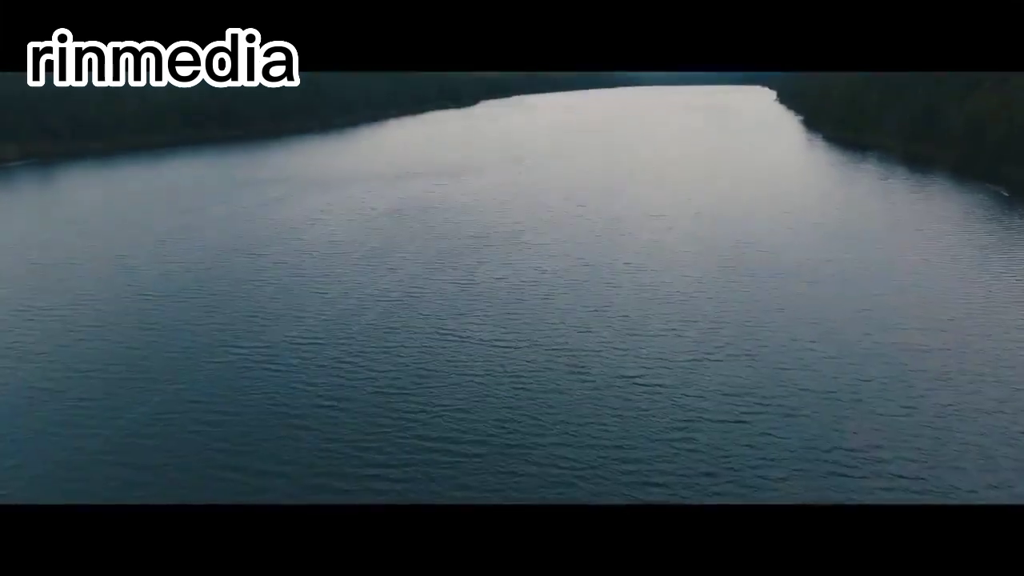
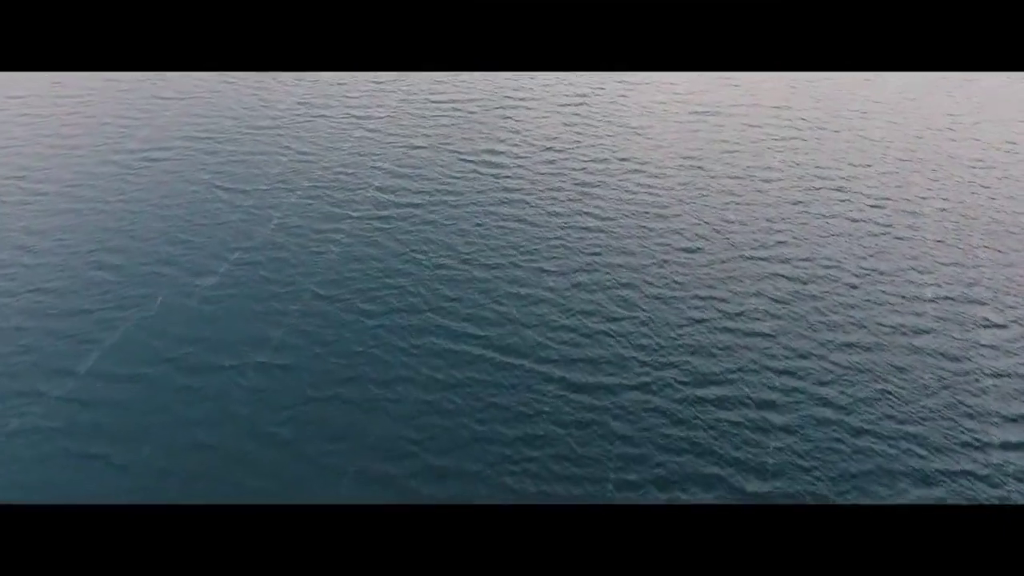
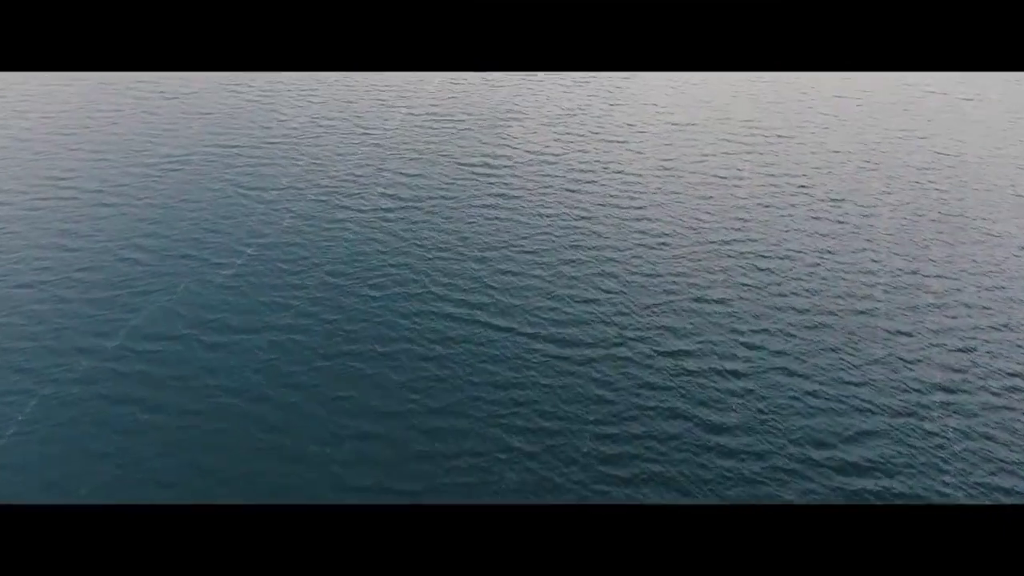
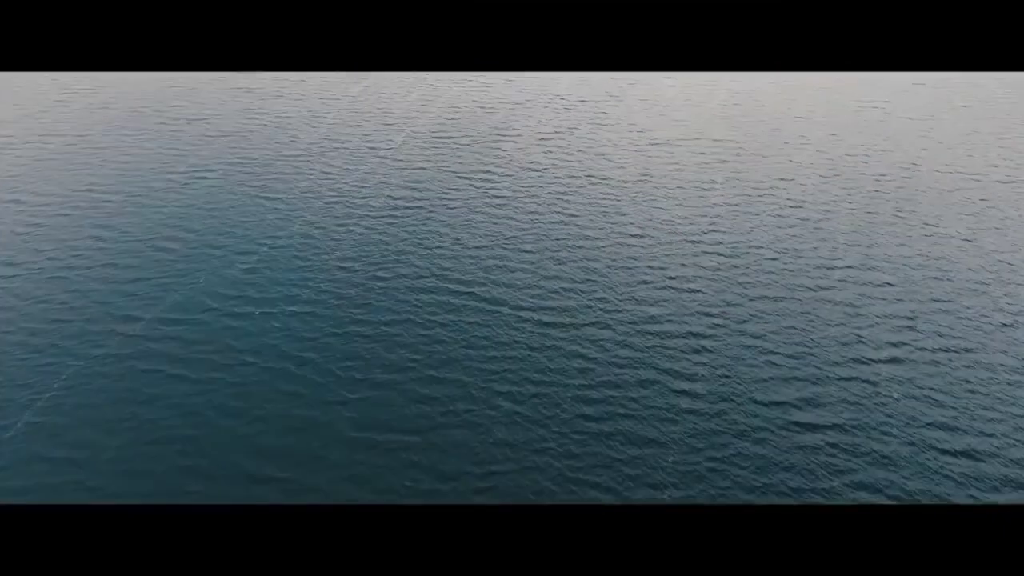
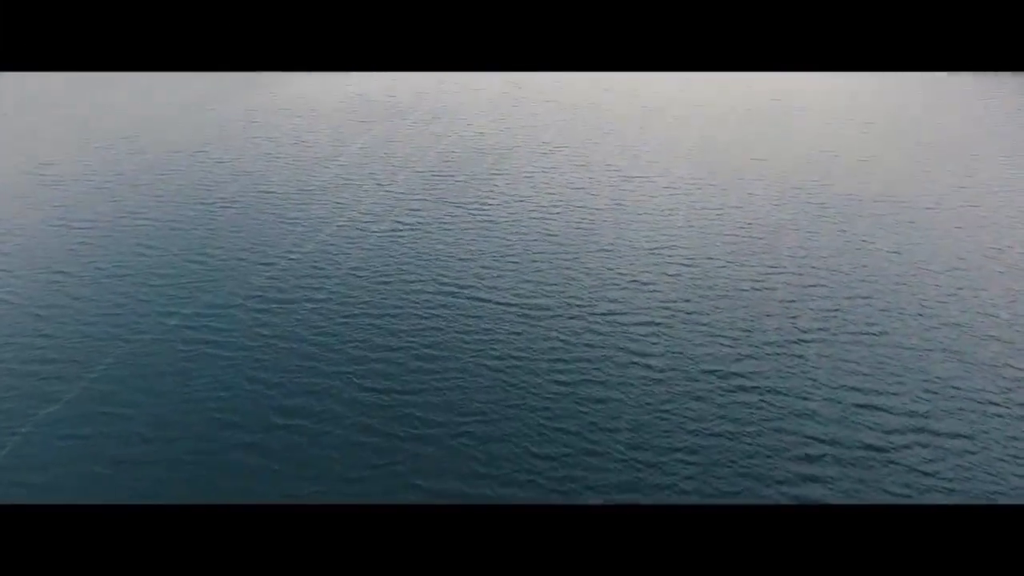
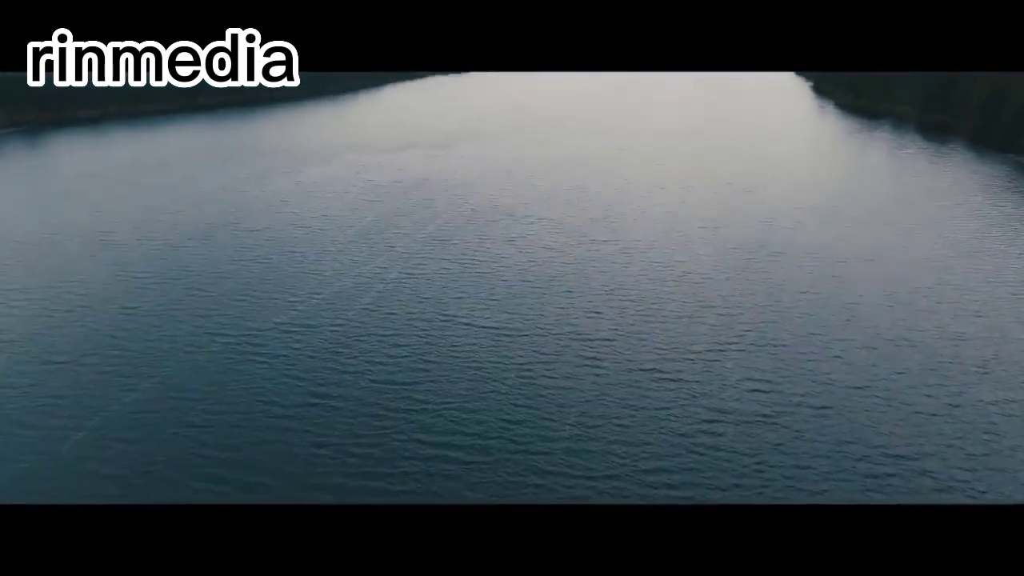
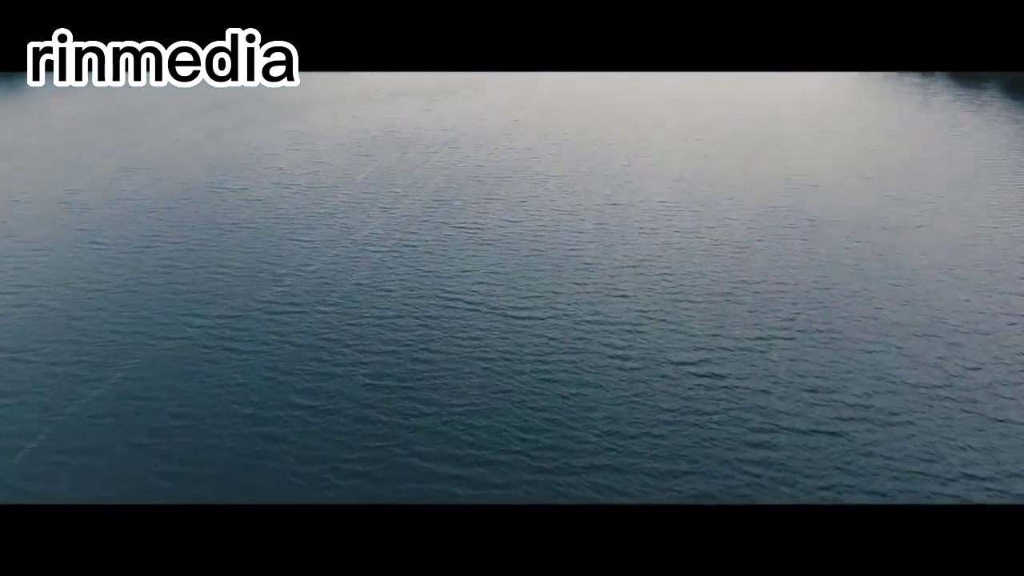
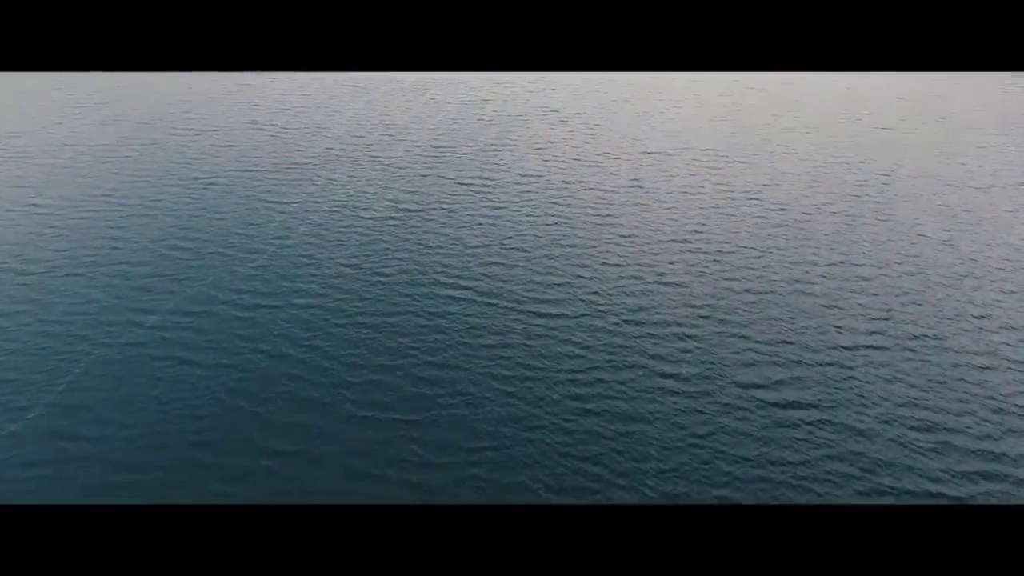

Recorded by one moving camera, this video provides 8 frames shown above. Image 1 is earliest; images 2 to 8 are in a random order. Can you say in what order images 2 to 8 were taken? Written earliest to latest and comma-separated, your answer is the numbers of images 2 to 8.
6, 7, 5, 8, 4, 3, 2
